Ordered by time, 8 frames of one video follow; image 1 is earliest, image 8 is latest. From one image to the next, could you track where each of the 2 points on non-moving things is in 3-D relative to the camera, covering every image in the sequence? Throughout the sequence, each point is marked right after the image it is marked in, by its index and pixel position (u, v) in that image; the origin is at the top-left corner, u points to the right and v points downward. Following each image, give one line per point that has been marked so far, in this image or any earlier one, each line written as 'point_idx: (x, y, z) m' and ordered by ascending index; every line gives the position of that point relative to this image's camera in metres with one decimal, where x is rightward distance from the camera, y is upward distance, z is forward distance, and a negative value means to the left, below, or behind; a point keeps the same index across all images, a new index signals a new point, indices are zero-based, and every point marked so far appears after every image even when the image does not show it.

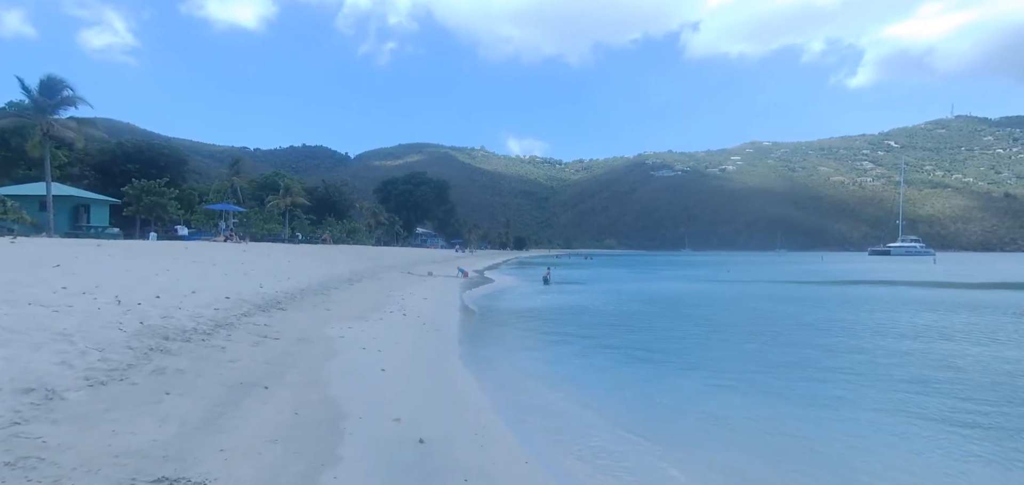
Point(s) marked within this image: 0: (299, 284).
0: (-6.0, -1.2, +16.2) m
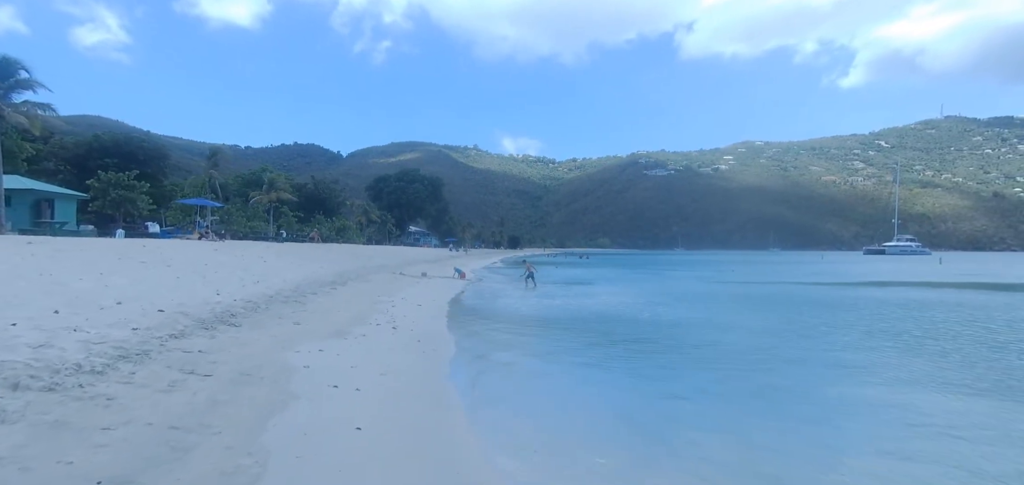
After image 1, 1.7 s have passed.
0: (-5.8, -1.1, +13.6) m
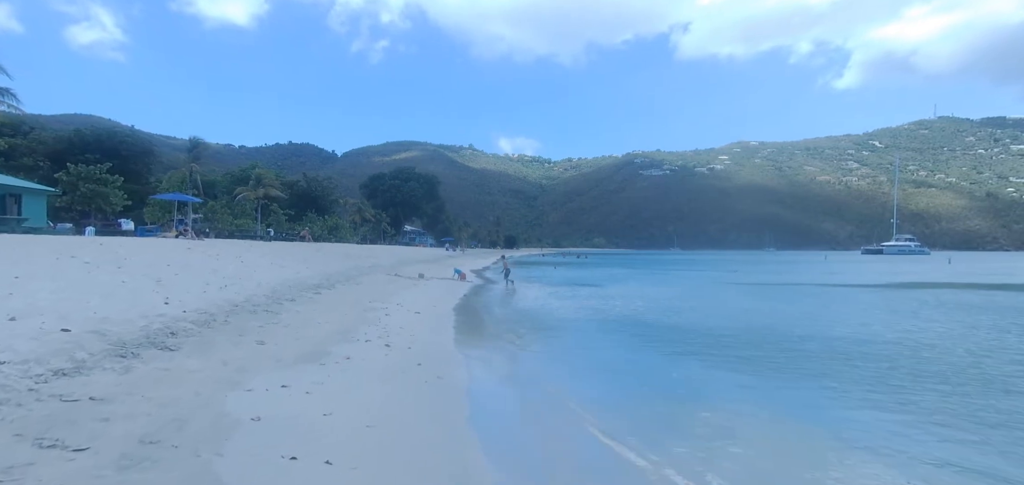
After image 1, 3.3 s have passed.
0: (-5.4, -1.0, +11.3) m
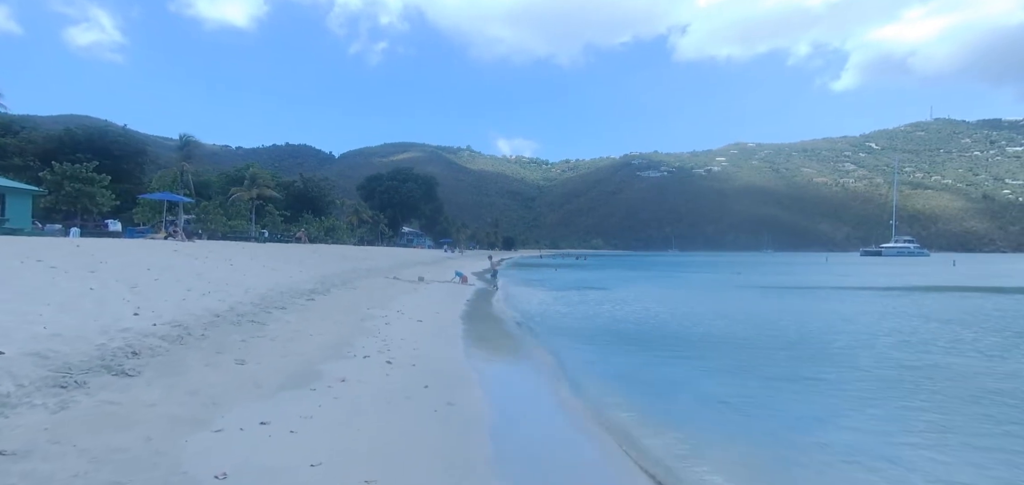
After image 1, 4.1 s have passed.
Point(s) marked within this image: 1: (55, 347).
0: (-5.2, -1.1, +10.2) m
1: (-4.5, -1.0, +5.7) m
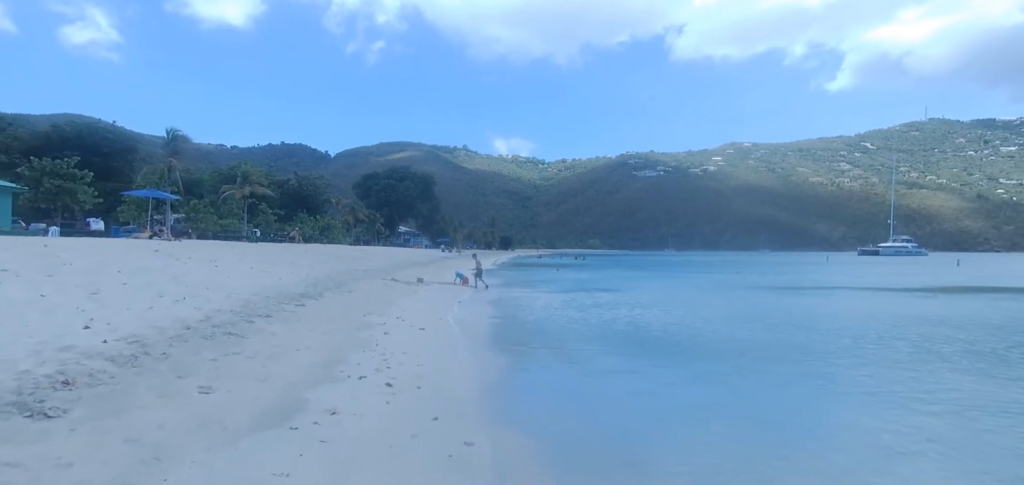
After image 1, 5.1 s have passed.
0: (-4.9, -1.1, +8.9) m
1: (-4.2, -1.0, +4.4) m
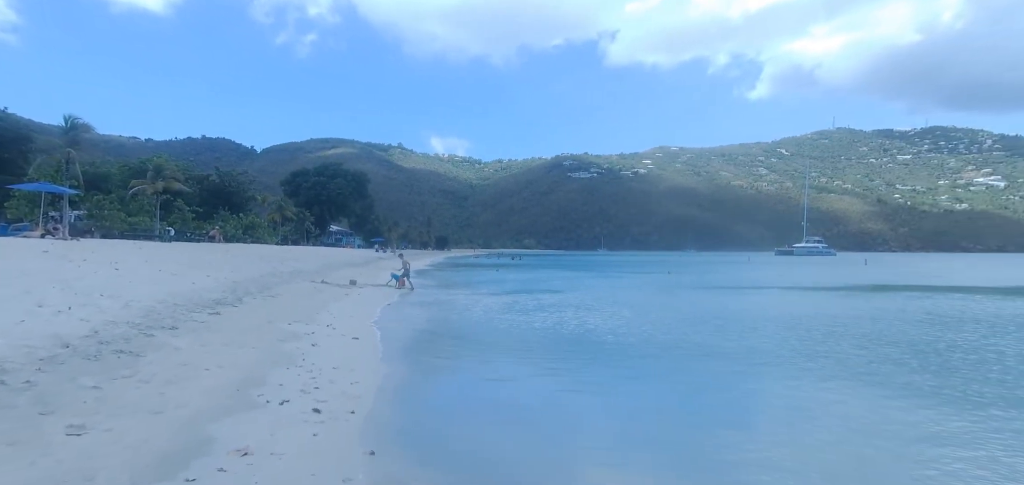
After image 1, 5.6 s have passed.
0: (-5.6, -1.1, +7.5) m
1: (-4.5, -1.0, +3.2) m
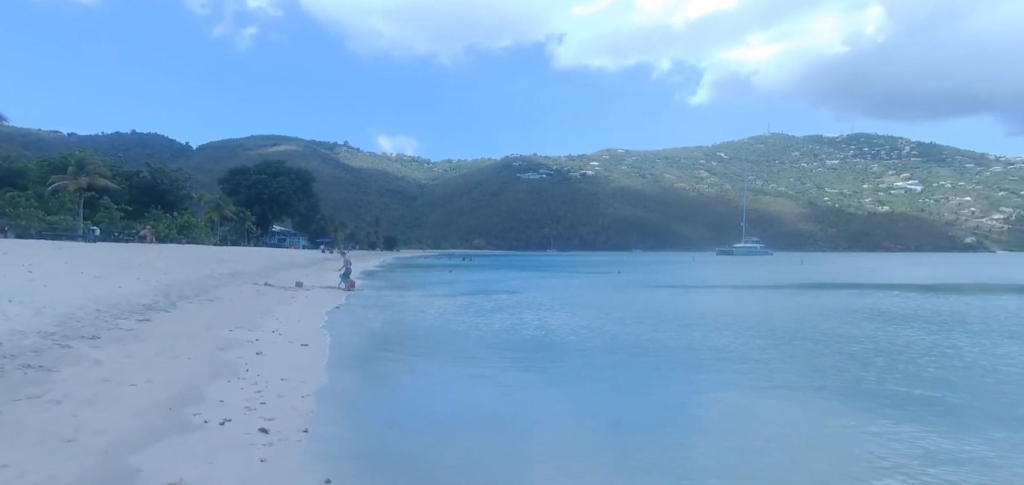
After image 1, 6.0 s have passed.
0: (-6.0, -1.1, +6.5) m
1: (-4.5, -1.0, +2.3) m
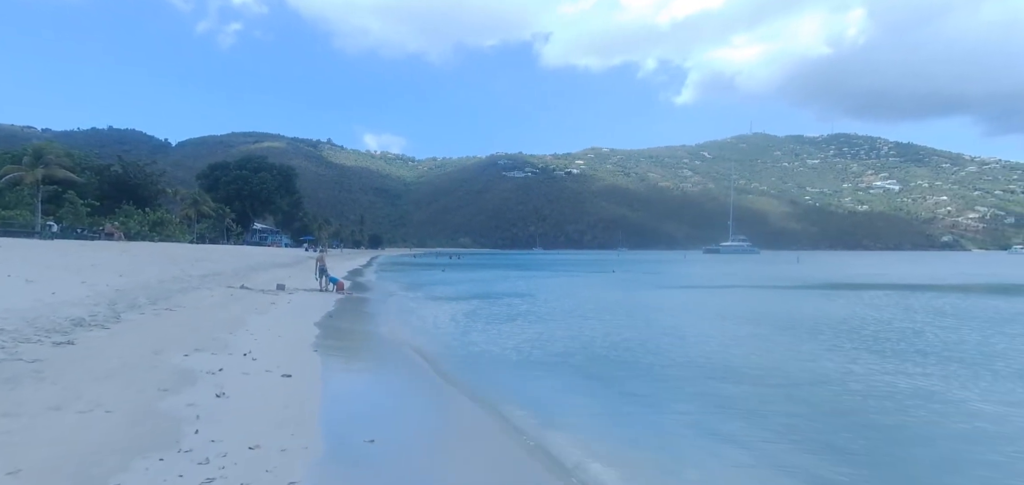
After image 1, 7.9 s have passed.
0: (-5.3, -1.0, +3.9) m
1: (-3.6, -0.9, -0.3) m
